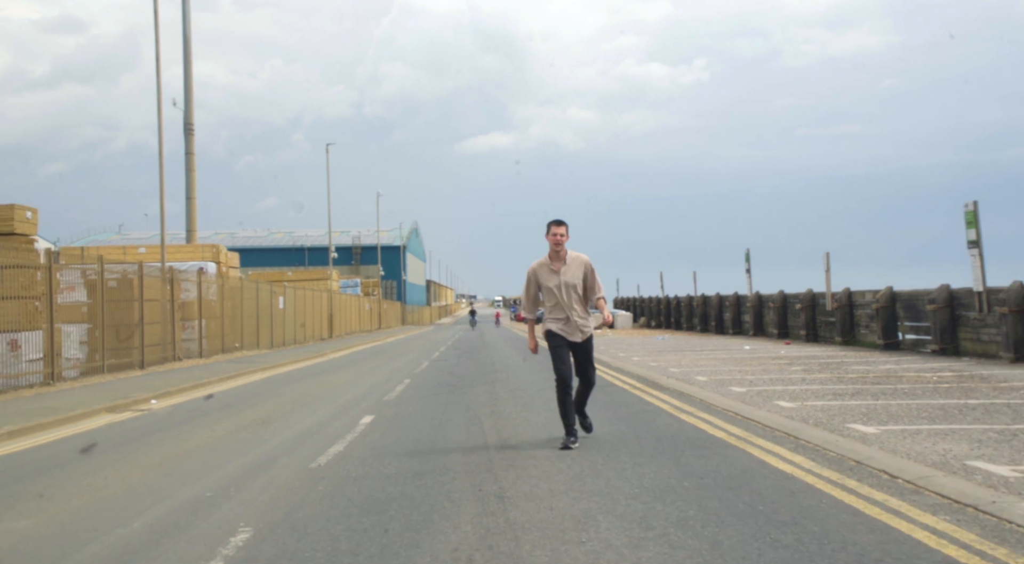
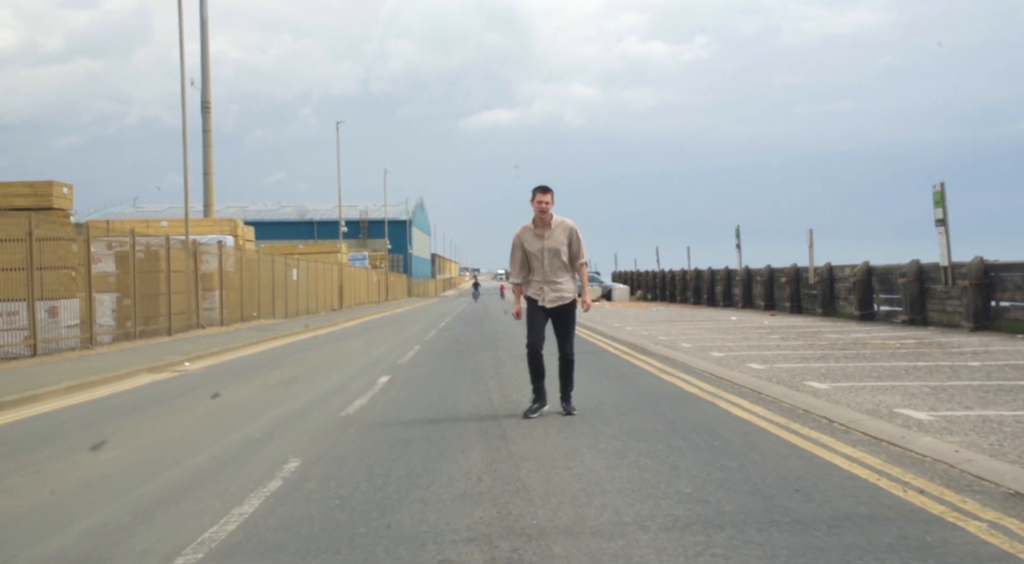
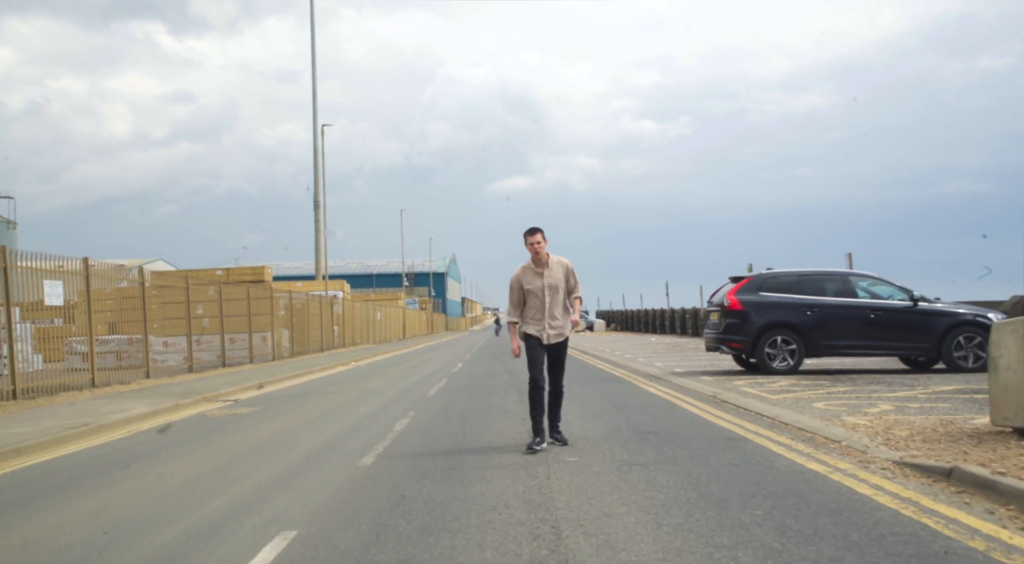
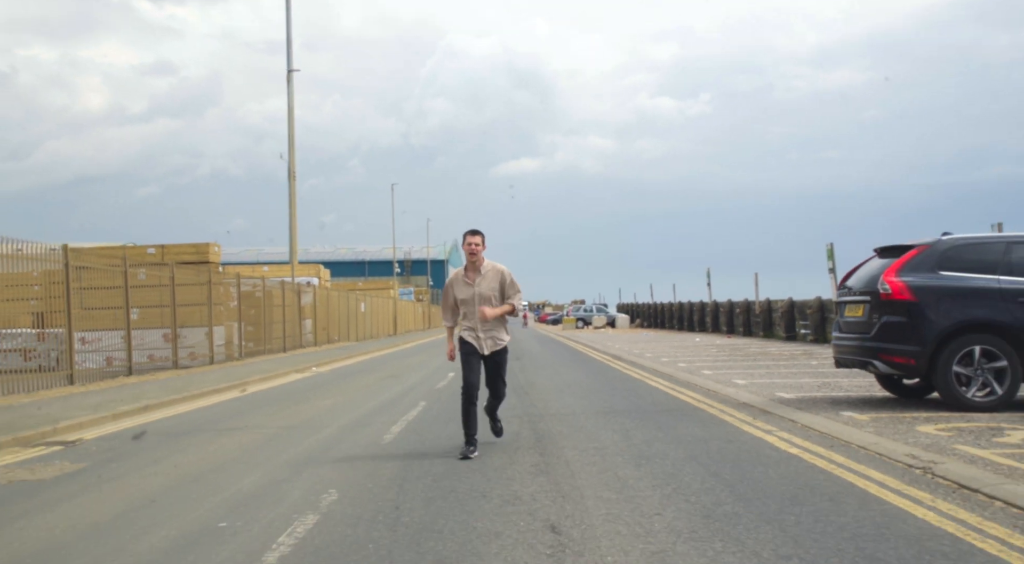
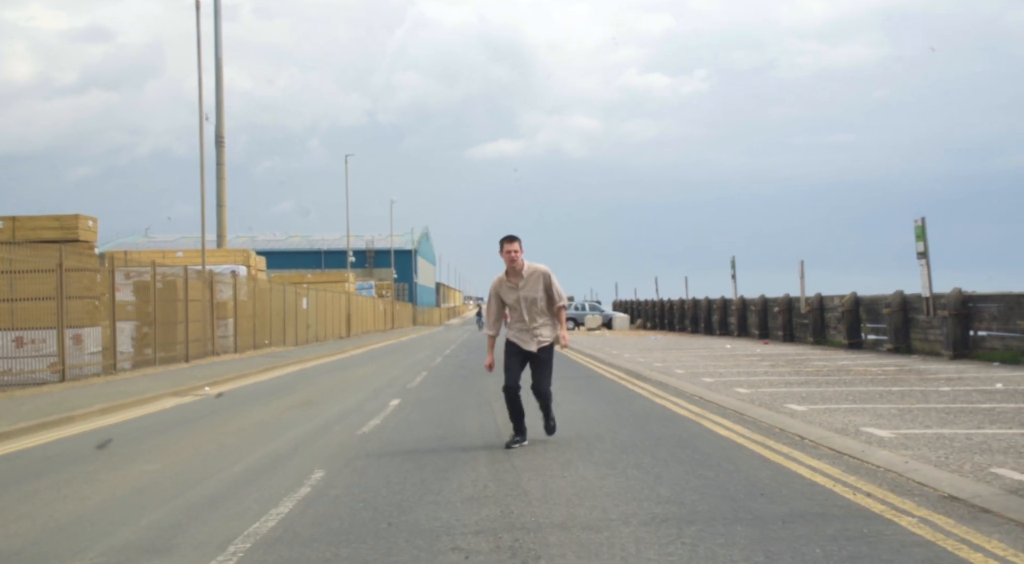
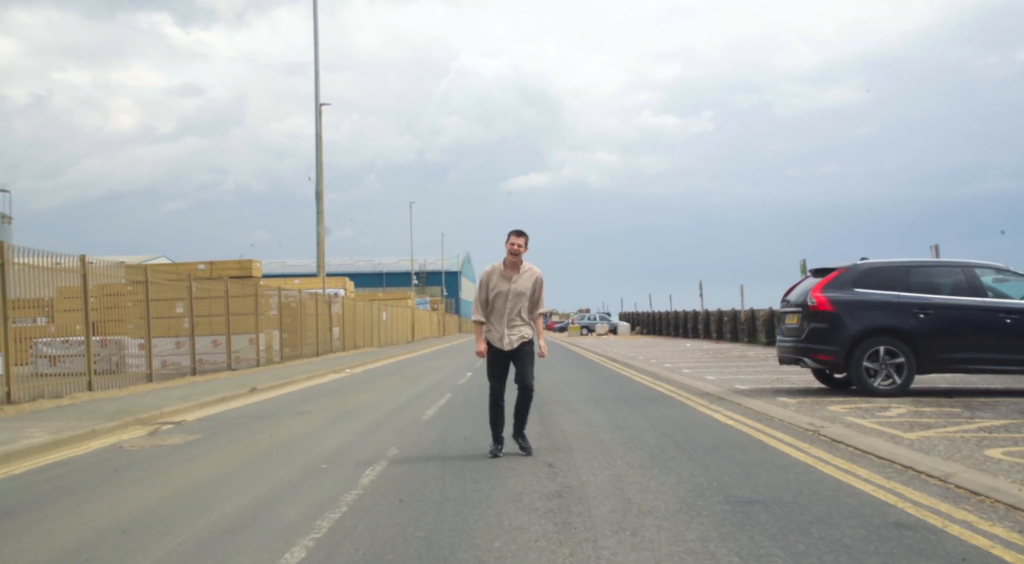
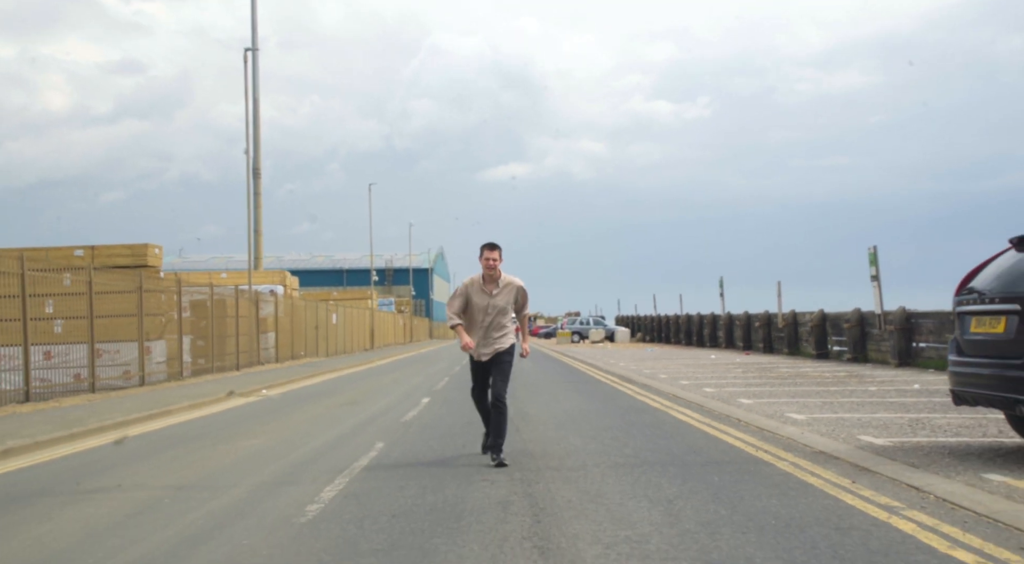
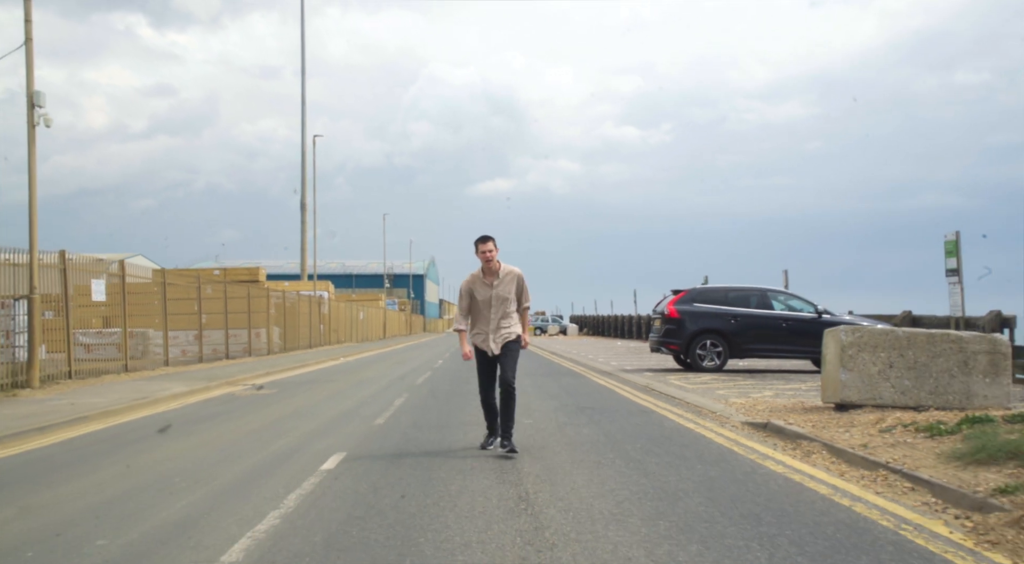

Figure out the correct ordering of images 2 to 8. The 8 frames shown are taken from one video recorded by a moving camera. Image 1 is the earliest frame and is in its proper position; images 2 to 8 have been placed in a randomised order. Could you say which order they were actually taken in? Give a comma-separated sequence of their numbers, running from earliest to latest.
2, 5, 7, 4, 6, 3, 8
